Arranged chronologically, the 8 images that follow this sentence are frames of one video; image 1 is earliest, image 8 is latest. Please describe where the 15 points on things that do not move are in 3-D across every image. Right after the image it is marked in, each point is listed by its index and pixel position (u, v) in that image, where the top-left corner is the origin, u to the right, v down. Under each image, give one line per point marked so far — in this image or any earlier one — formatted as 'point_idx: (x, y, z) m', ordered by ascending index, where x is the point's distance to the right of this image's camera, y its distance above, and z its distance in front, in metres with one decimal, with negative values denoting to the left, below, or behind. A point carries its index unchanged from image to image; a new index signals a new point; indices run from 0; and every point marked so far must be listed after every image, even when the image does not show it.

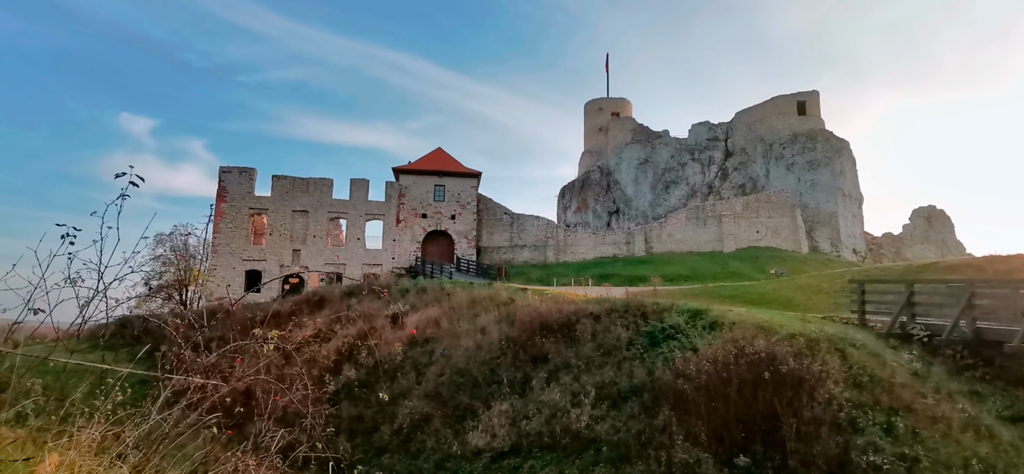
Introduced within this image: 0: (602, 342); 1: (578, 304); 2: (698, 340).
0: (+1.6, -1.9, +10.0) m
1: (+1.4, -1.4, +11.7) m
2: (+3.0, -1.7, +8.8) m
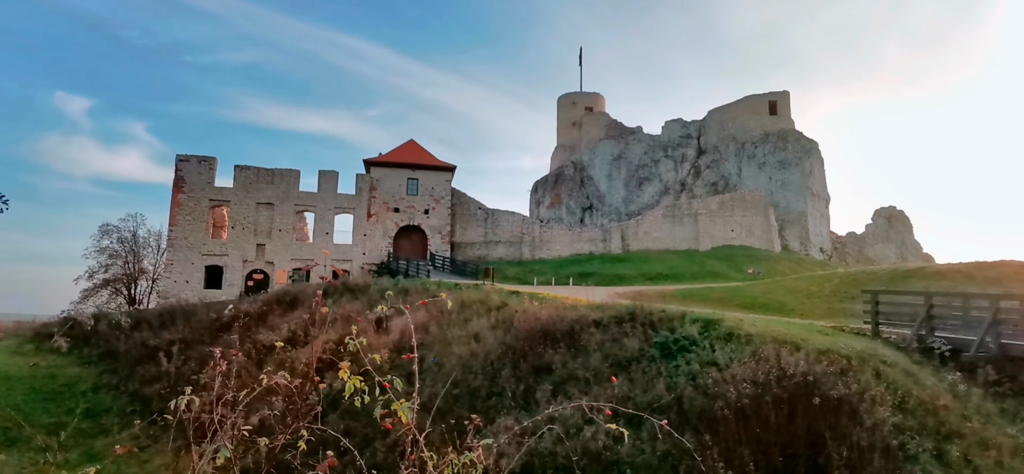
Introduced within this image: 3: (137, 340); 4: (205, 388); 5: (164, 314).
0: (+1.7, -2.0, +9.6) m
1: (+1.4, -1.5, +11.2) m
2: (+3.2, -1.8, +8.5) m
3: (-11.2, -3.0, +16.5) m
4: (-7.4, -3.6, +13.3) m
5: (-11.6, -2.5, +18.4) m
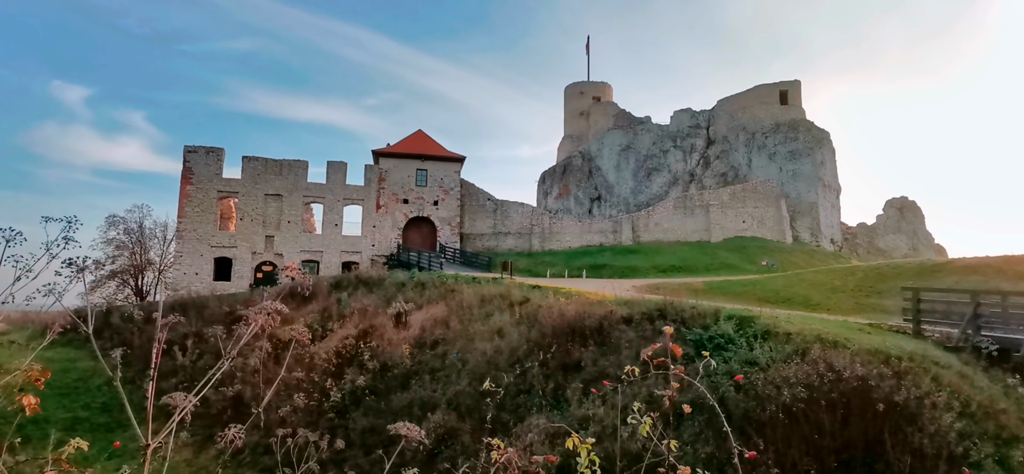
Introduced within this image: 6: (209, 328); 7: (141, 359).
0: (+2.2, -1.9, +9.4) m
1: (+1.9, -1.4, +11.0) m
2: (+3.7, -1.7, +8.3) m
3: (-10.7, -2.8, +16.3) m
4: (-6.9, -3.5, +13.2) m
5: (-11.1, -2.3, +18.2) m
6: (-8.8, -2.7, +16.1) m
7: (-10.2, -3.3, +15.3) m
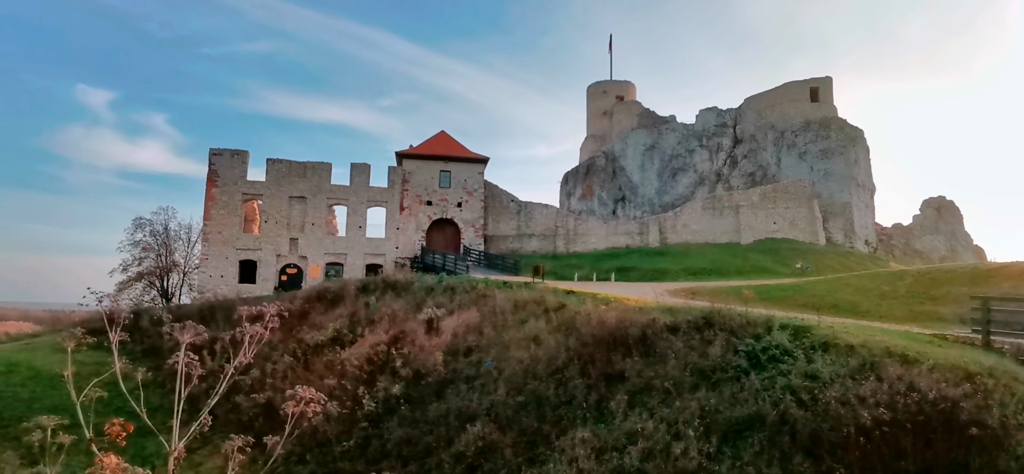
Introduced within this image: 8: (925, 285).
0: (+2.9, -2.0, +9.0) m
1: (+2.6, -1.5, +10.6) m
2: (+4.3, -1.8, +7.8) m
3: (-9.8, -3.0, +16.3) m
4: (-6.1, -3.6, +13.0) m
5: (-10.1, -2.4, +18.2) m
6: (-7.9, -2.8, +16.0) m
7: (-9.4, -3.4, +15.2) m
8: (+9.9, -1.1, +13.3) m
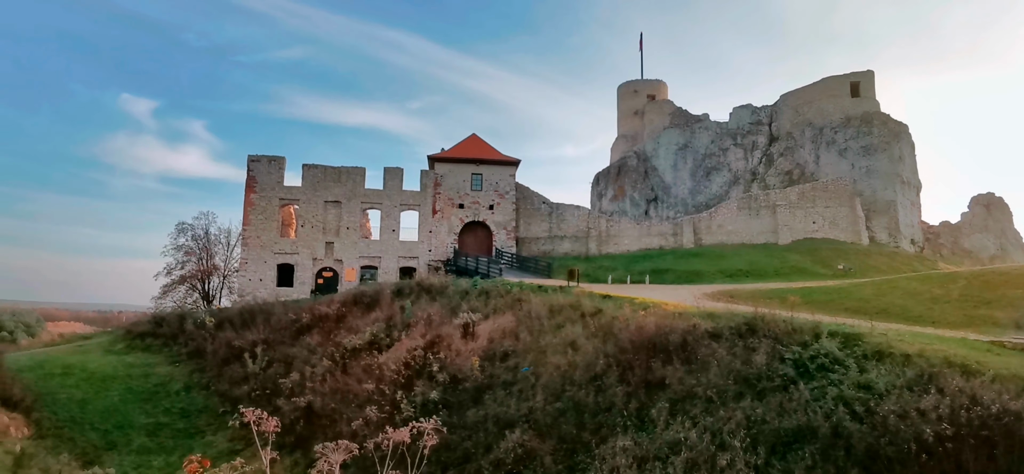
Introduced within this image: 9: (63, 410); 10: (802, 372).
0: (+3.5, -2.1, +8.8) m
1: (+3.3, -1.6, +10.4) m
2: (+4.9, -1.9, +7.6) m
3: (-8.8, -3.1, +16.7) m
4: (-5.2, -3.8, +13.3) m
5: (-9.0, -2.5, +18.6) m
6: (-6.9, -2.9, +16.3) m
7: (-8.4, -3.6, +15.6) m
8: (+10.7, -1.2, +12.7) m
9: (-10.5, -4.0, +13.0) m
10: (+4.3, -2.0, +8.3) m
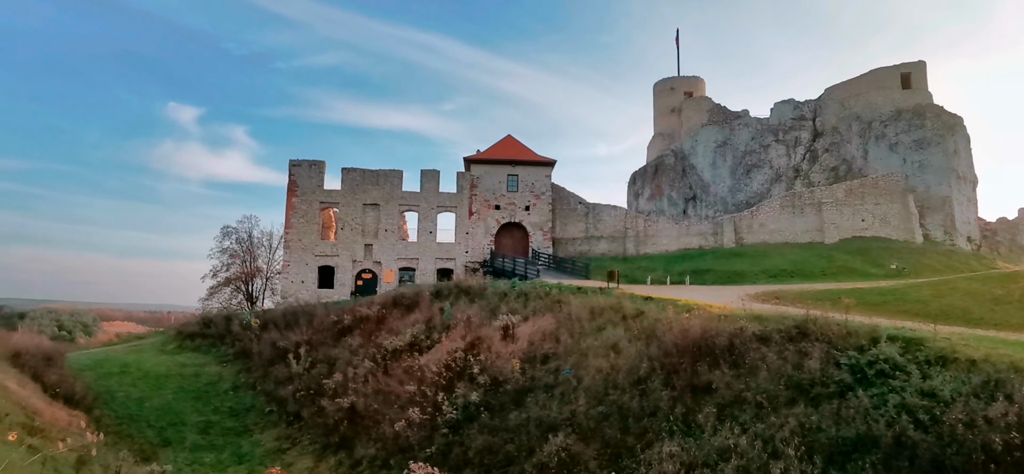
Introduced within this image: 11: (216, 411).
0: (+4.2, -2.1, +8.5) m
1: (+4.1, -1.6, +10.2) m
2: (+5.5, -1.9, +7.2) m
3: (-7.6, -3.2, +17.2) m
4: (-4.3, -3.8, +13.5) m
5: (-7.7, -2.7, +19.1) m
6: (-5.8, -3.0, +16.7) m
7: (-7.3, -3.7, +16.0) m
8: (+11.6, -1.1, +12.0) m
9: (-9.6, -4.2, +13.6) m
10: (+5.0, -2.0, +7.9) m
11: (-7.6, -4.5, +14.3) m
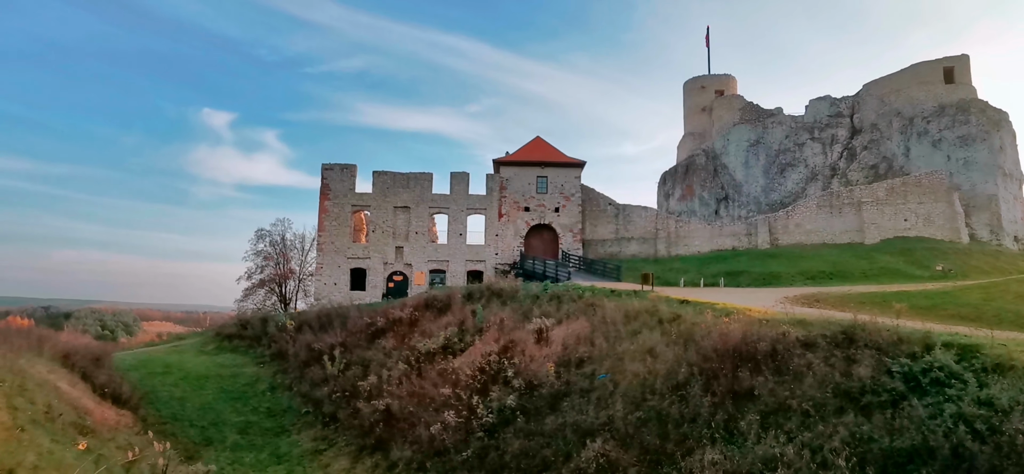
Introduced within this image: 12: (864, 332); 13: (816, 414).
0: (+4.8, -2.1, +8.3) m
1: (+4.7, -1.6, +9.9) m
2: (+6.0, -1.9, +6.9) m
3: (-6.6, -3.3, +17.5) m
4: (-3.4, -3.9, +13.7) m
5: (-6.6, -2.8, +19.4) m
6: (-4.8, -3.1, +16.9) m
7: (-6.3, -3.8, +16.3) m
8: (+12.3, -1.1, +11.4) m
9: (-8.7, -4.3, +13.9) m
10: (+5.5, -2.0, +7.7) m
11: (-6.8, -4.6, +14.6) m
12: (+5.6, -1.5, +8.9) m
13: (+4.4, -2.5, +8.0) m
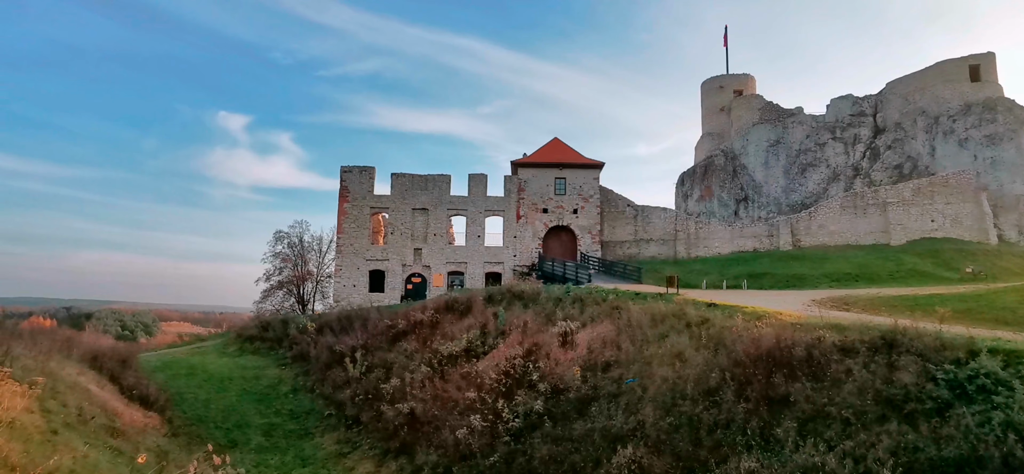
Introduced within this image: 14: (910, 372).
0: (+5.2, -2.2, +8.1) m
1: (+5.2, -1.7, +9.7) m
2: (+6.4, -2.0, +6.7) m
3: (-5.9, -3.4, +17.5) m
4: (-2.8, -4.0, +13.6) m
5: (-5.9, -2.9, +19.4) m
6: (-4.1, -3.2, +16.9) m
7: (-5.7, -3.9, +16.4) m
8: (+12.8, -1.2, +11.0) m
9: (-8.1, -4.4, +14.0) m
10: (+6.0, -2.1, +7.4) m
11: (-6.2, -4.7, +14.7) m
12: (+6.1, -1.6, +8.7) m
13: (+4.8, -2.6, +7.8) m
14: (+5.7, -1.9, +8.0) m
